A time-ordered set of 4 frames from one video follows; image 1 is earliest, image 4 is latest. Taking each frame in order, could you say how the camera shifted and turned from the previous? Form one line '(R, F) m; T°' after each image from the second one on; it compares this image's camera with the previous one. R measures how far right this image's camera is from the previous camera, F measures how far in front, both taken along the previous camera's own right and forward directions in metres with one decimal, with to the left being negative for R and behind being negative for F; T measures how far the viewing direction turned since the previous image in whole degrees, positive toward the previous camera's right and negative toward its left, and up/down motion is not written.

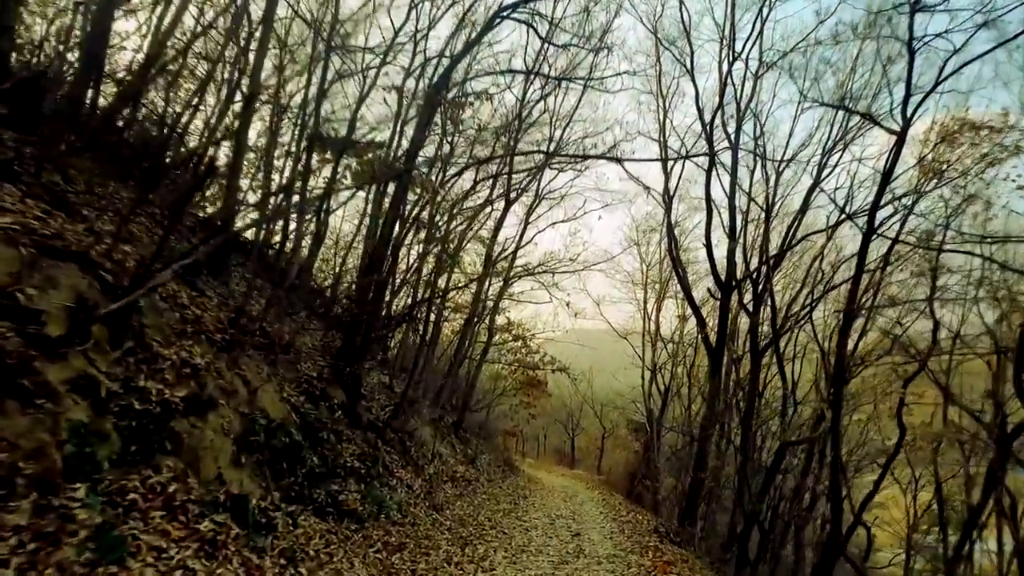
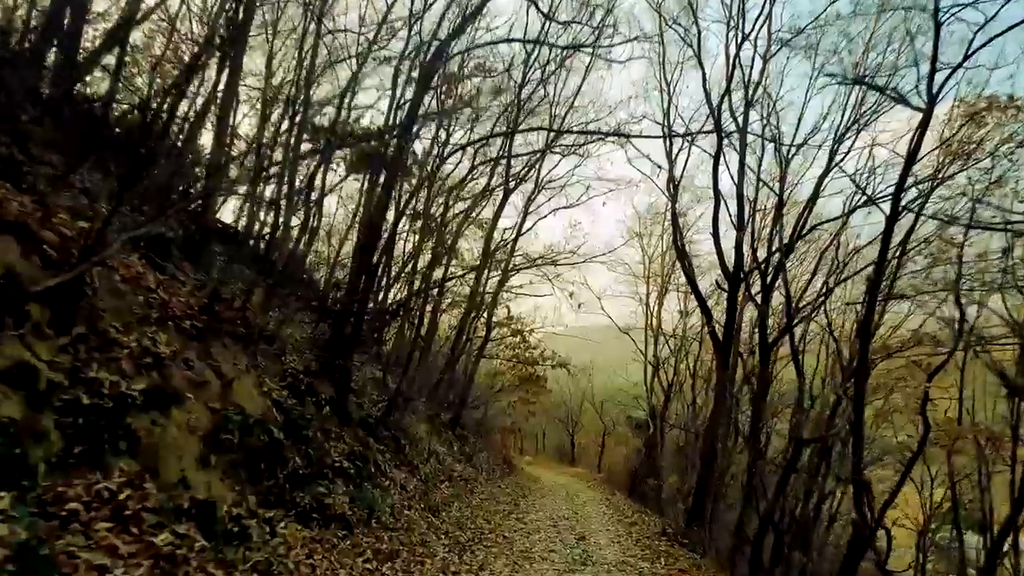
(0.0, +0.7) m; 0°
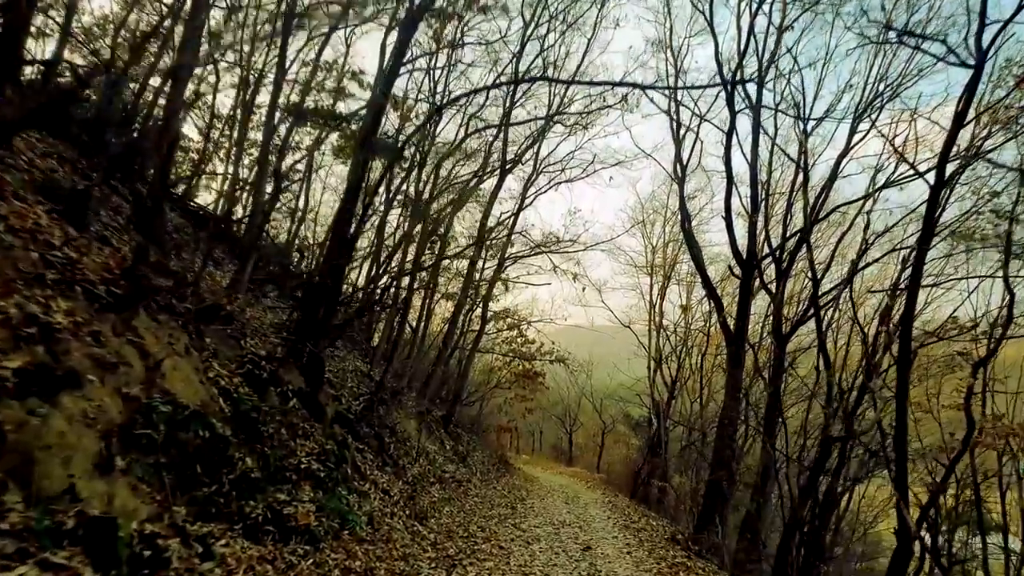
(0.0, +1.3) m; 0°
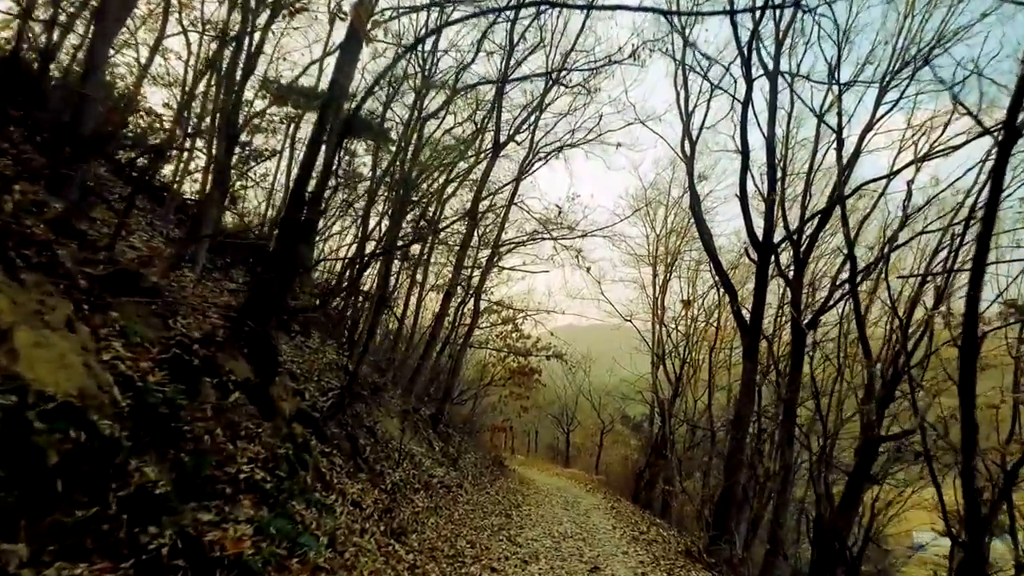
(0.0, +1.5) m; 0°
